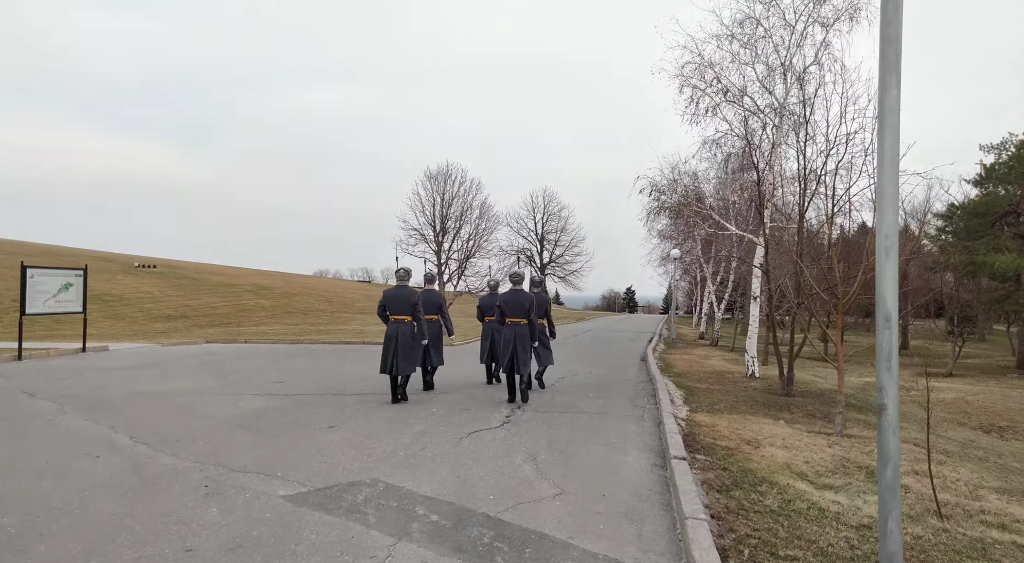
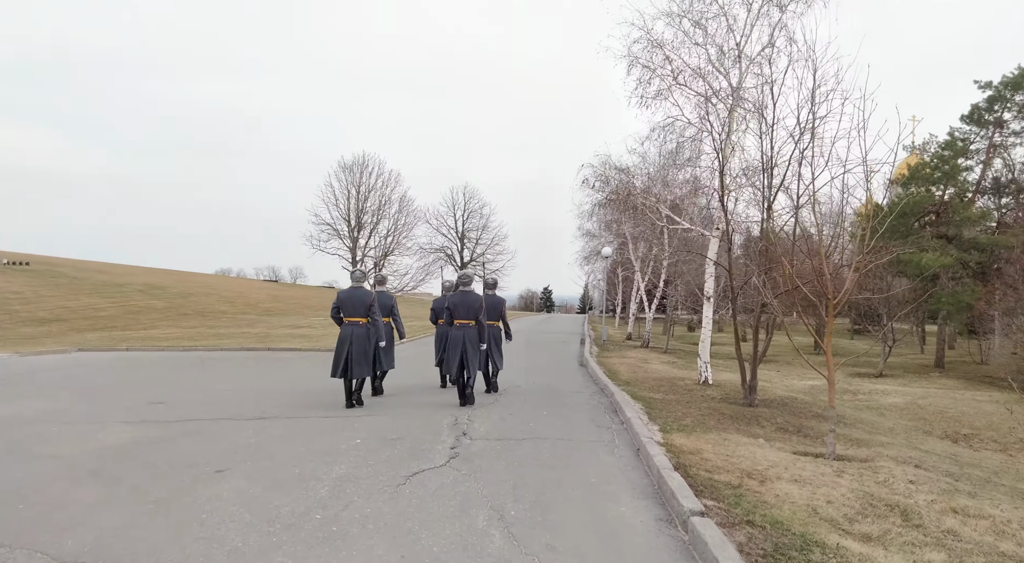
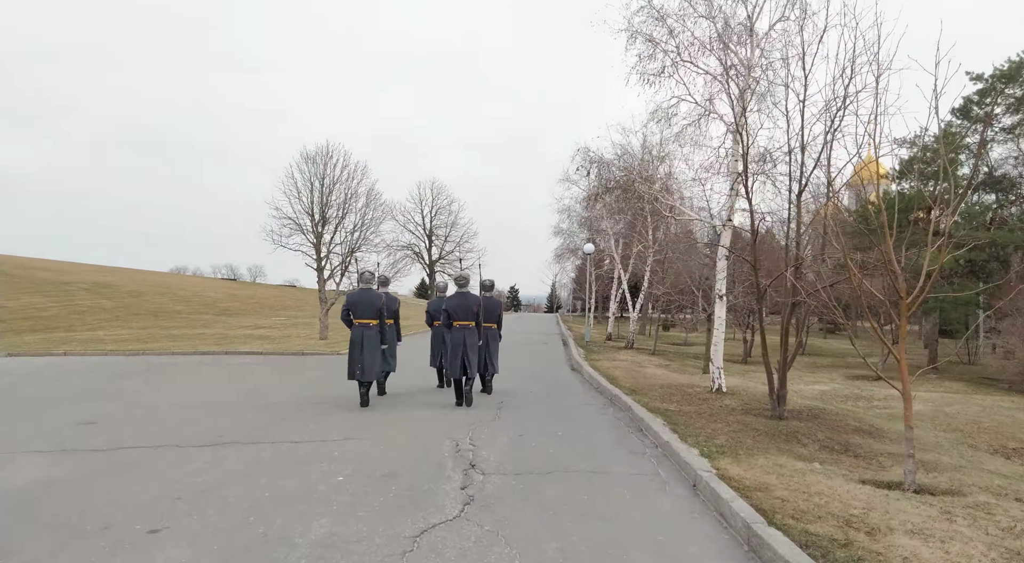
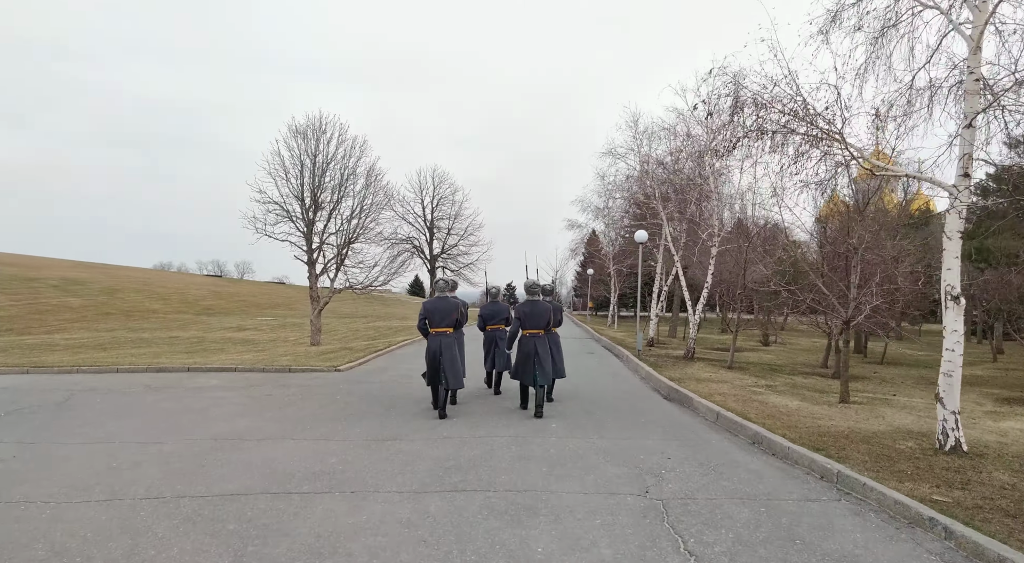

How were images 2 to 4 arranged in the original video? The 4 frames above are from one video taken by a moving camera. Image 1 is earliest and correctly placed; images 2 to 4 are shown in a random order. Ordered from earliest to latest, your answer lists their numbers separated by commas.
2, 3, 4
